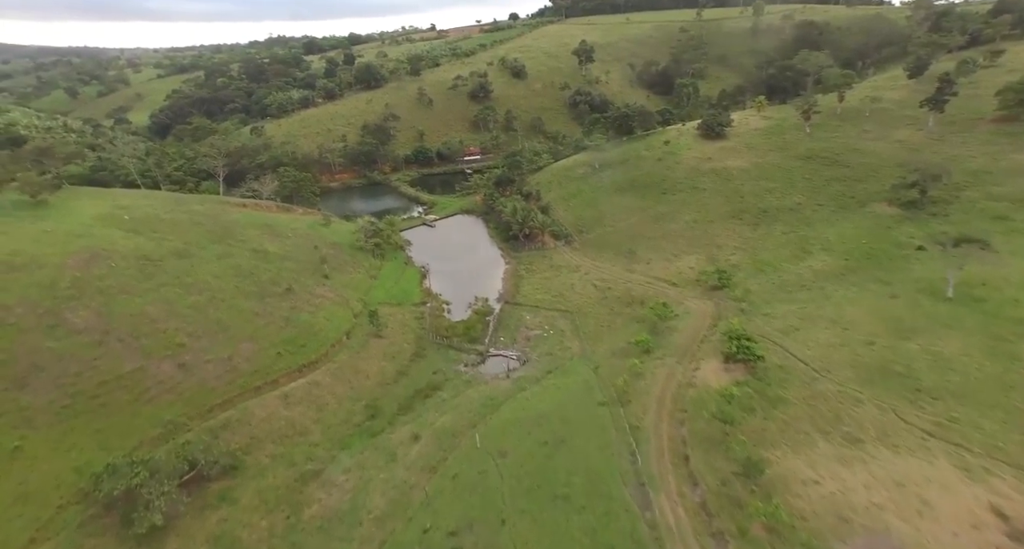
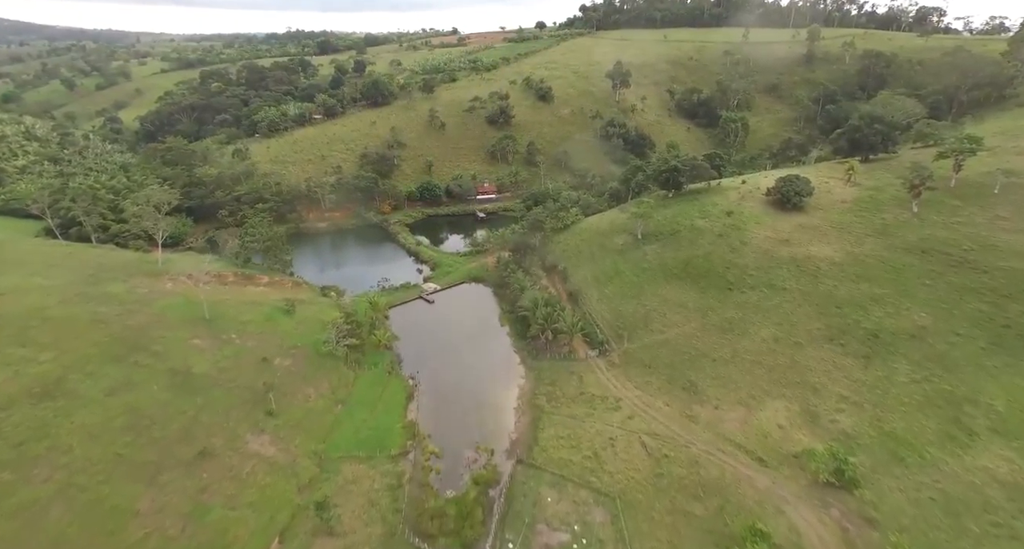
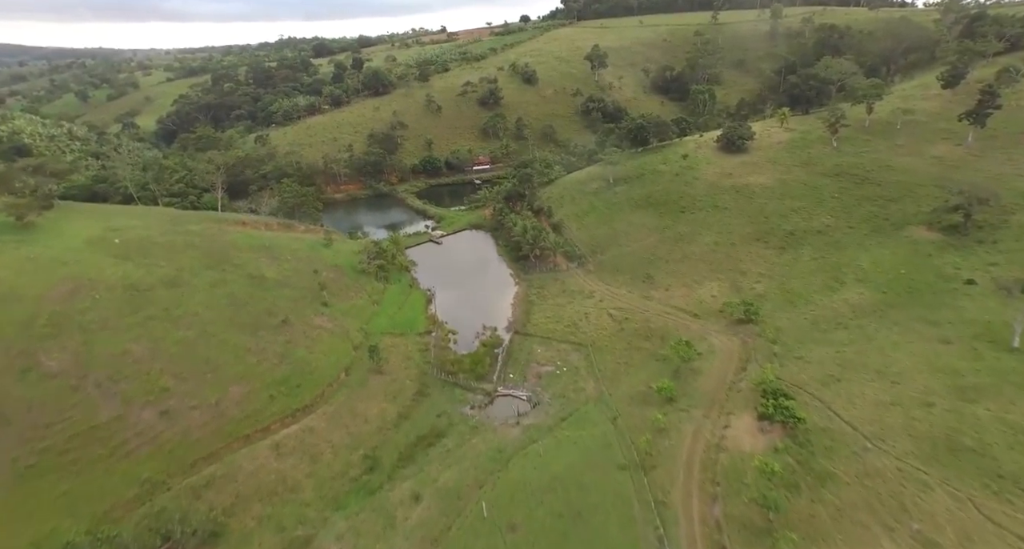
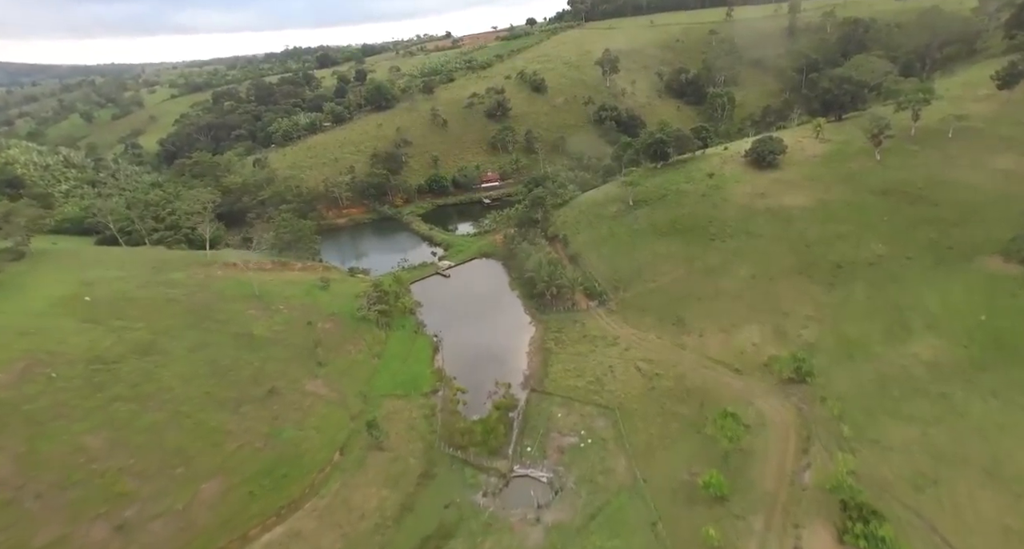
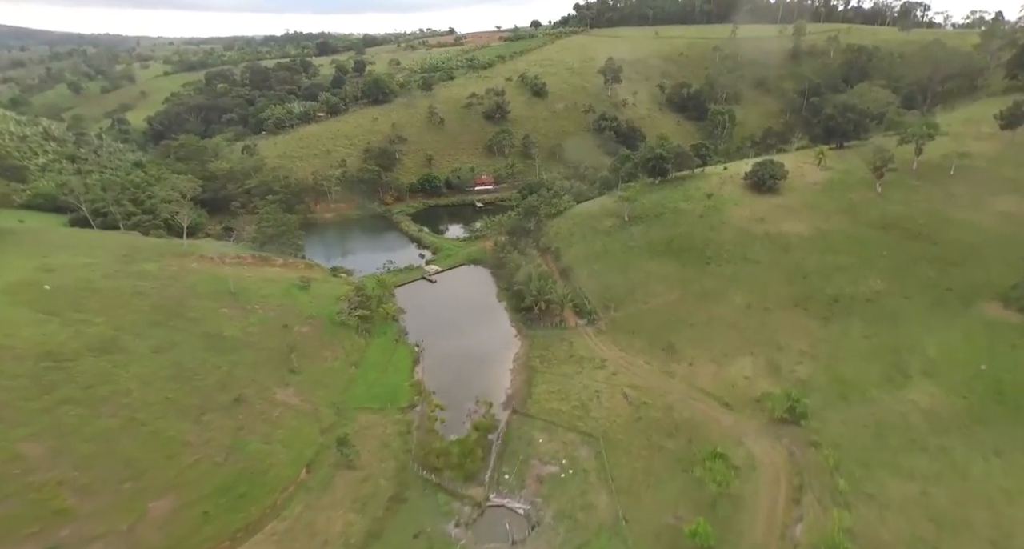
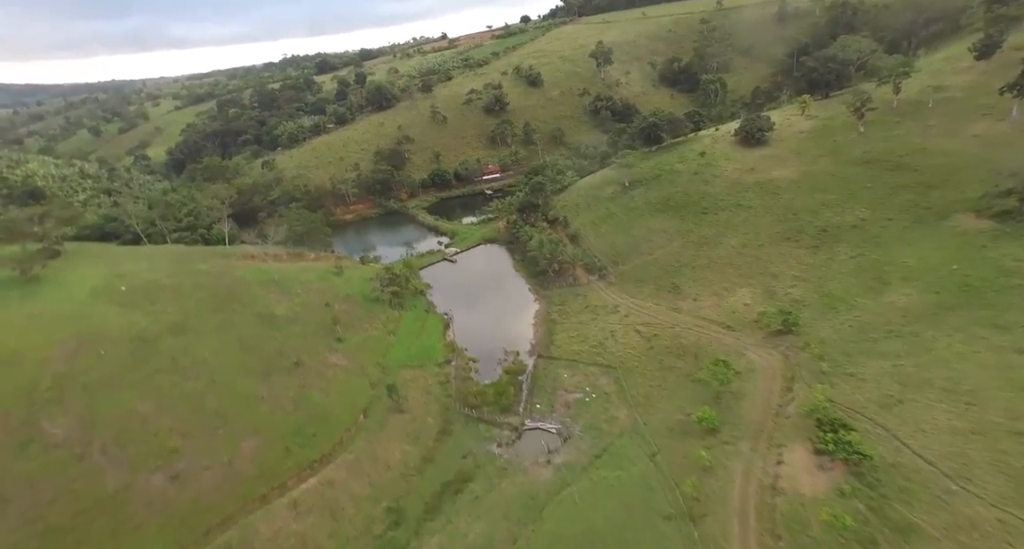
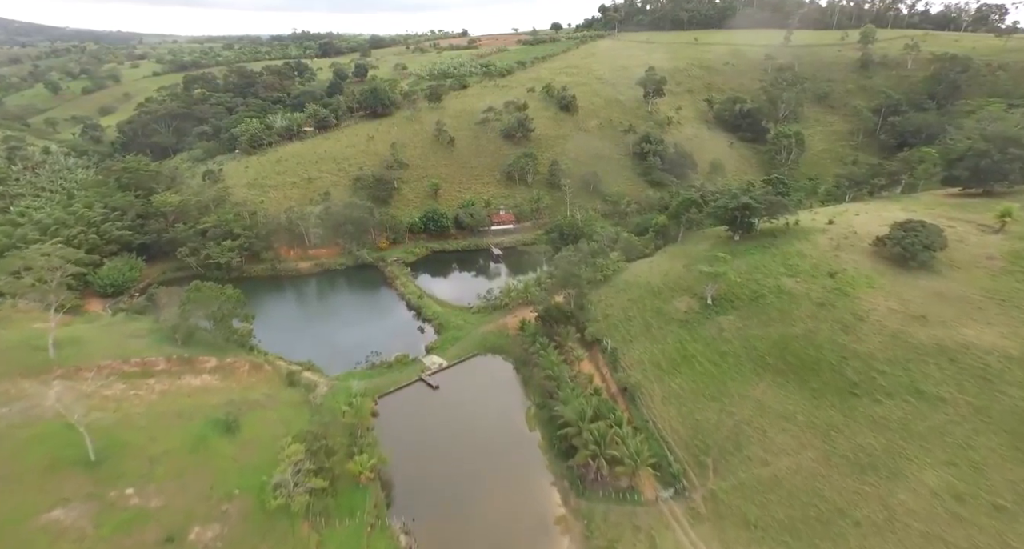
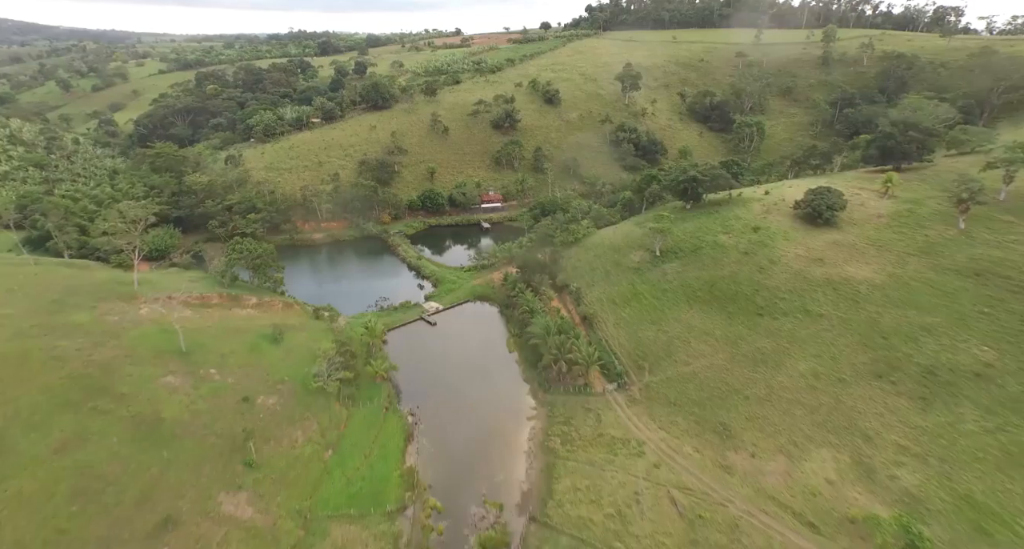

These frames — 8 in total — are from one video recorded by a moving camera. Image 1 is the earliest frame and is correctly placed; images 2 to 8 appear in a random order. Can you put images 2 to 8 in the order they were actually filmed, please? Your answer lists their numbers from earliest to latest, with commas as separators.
3, 6, 4, 5, 2, 8, 7
